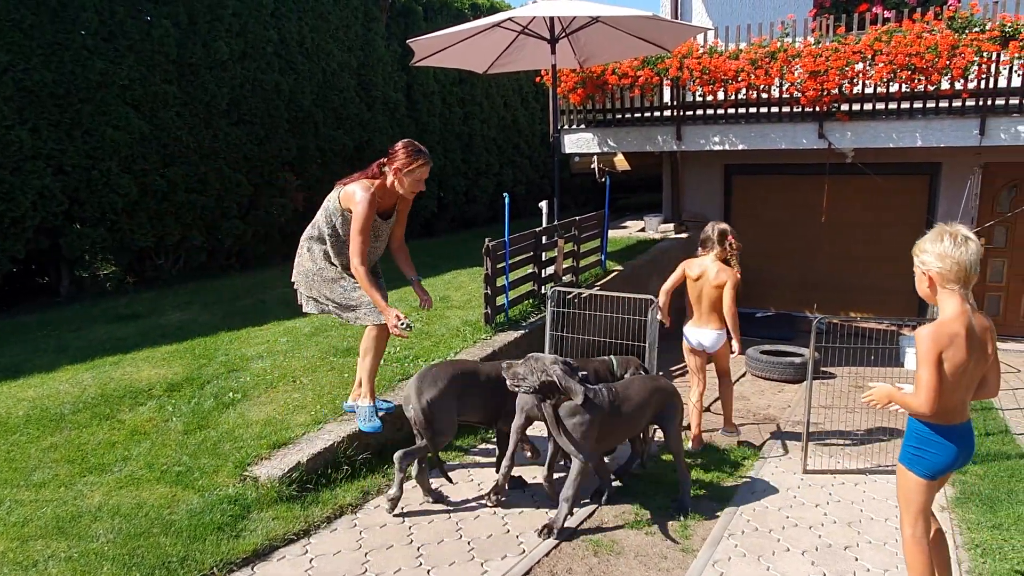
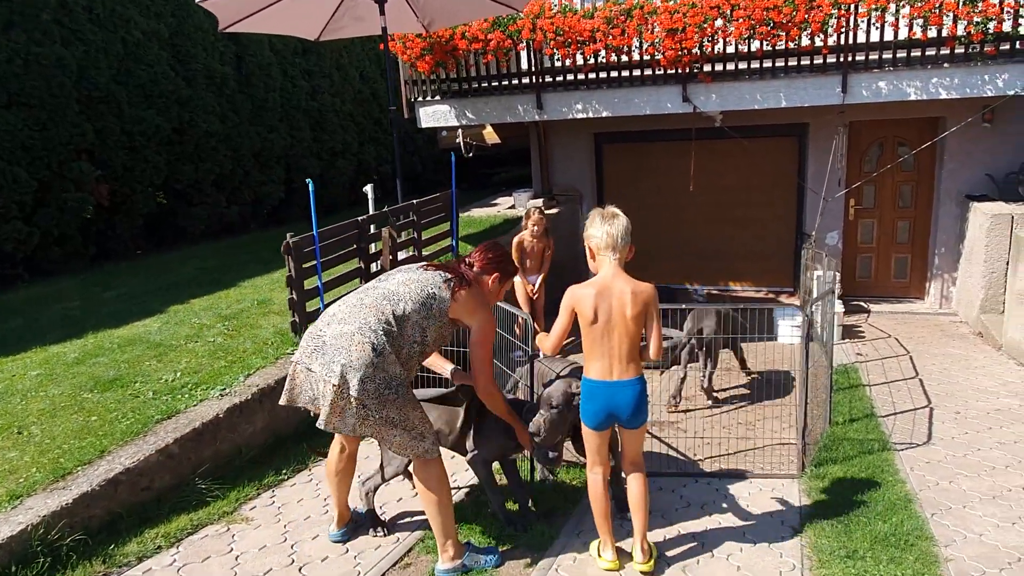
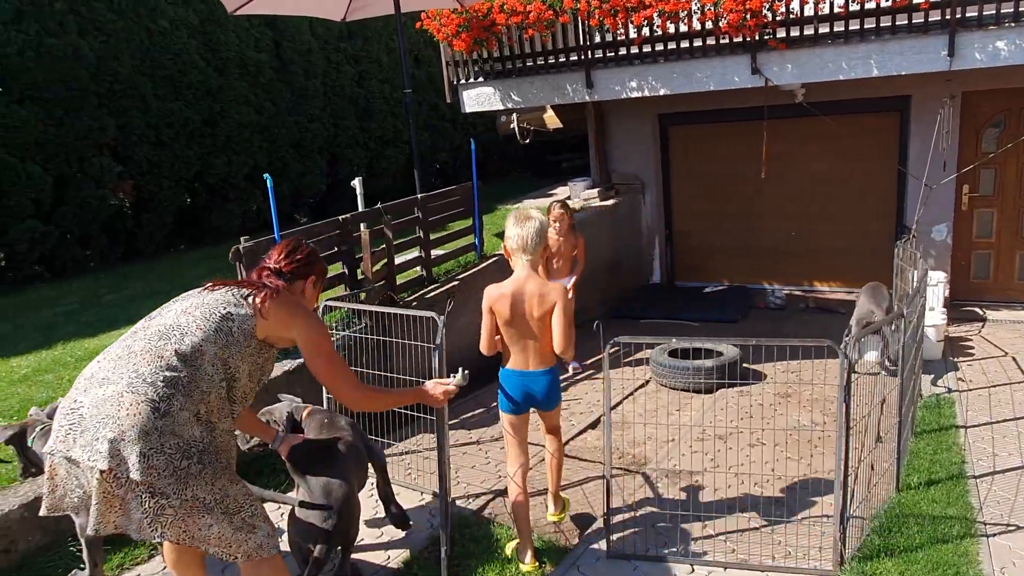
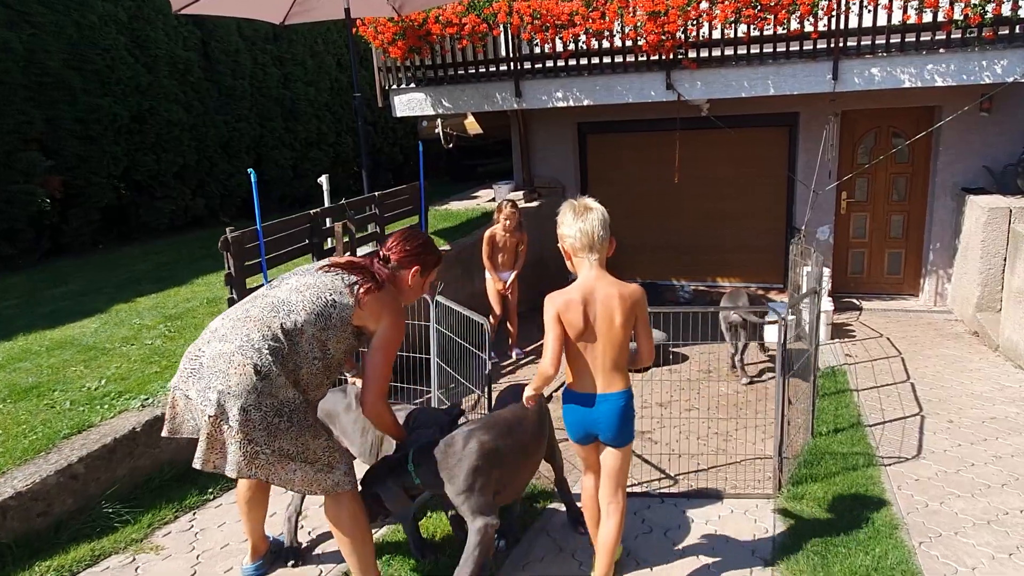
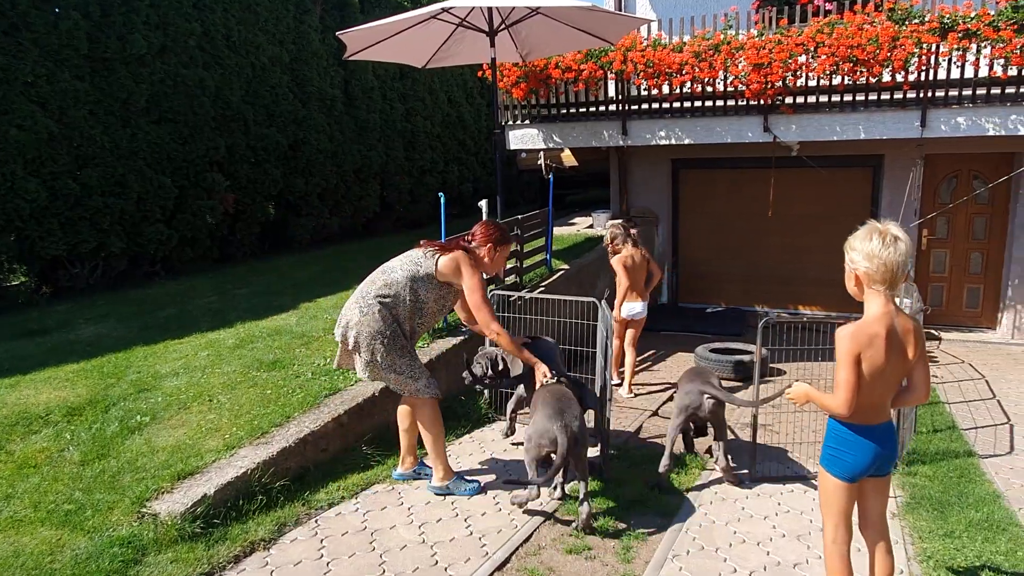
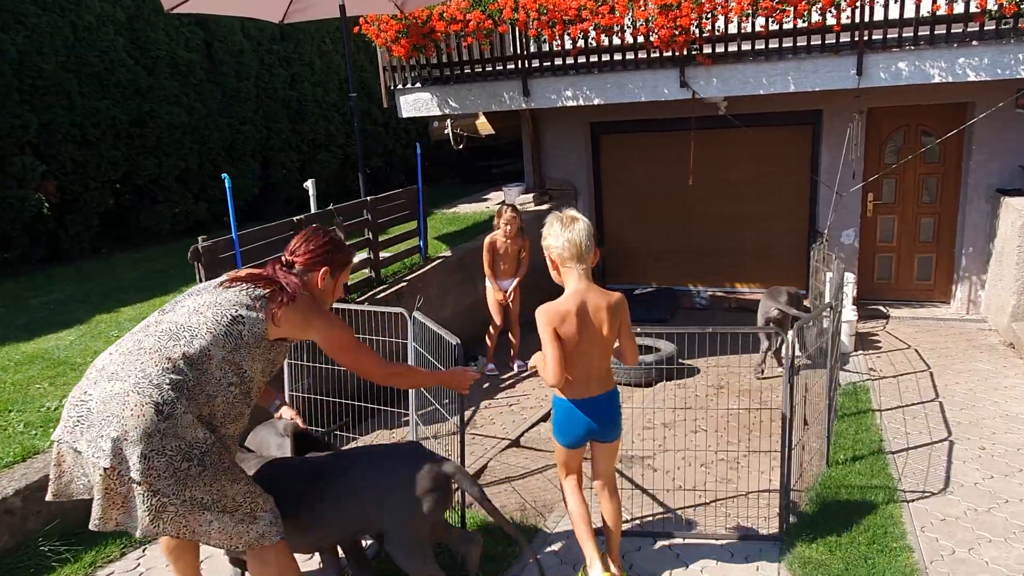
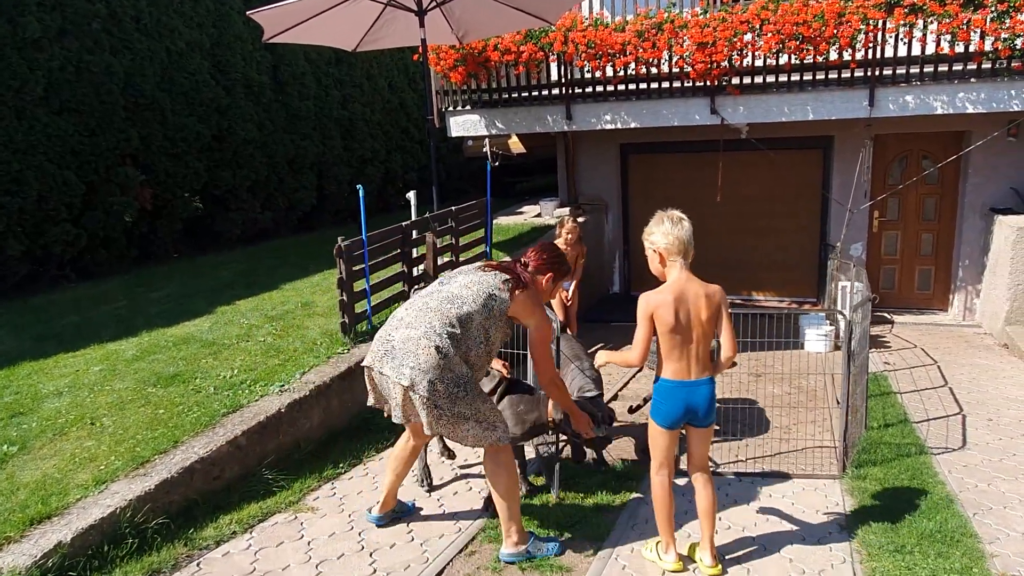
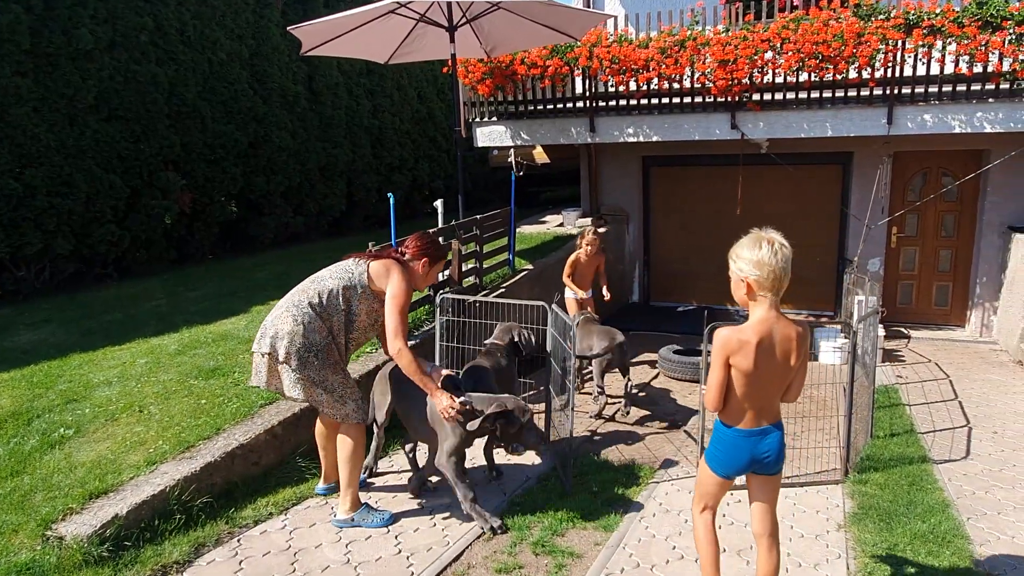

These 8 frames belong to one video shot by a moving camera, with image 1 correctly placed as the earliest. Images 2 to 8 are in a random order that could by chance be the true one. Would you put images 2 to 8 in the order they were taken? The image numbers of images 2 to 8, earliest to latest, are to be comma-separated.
5, 8, 7, 2, 4, 6, 3
